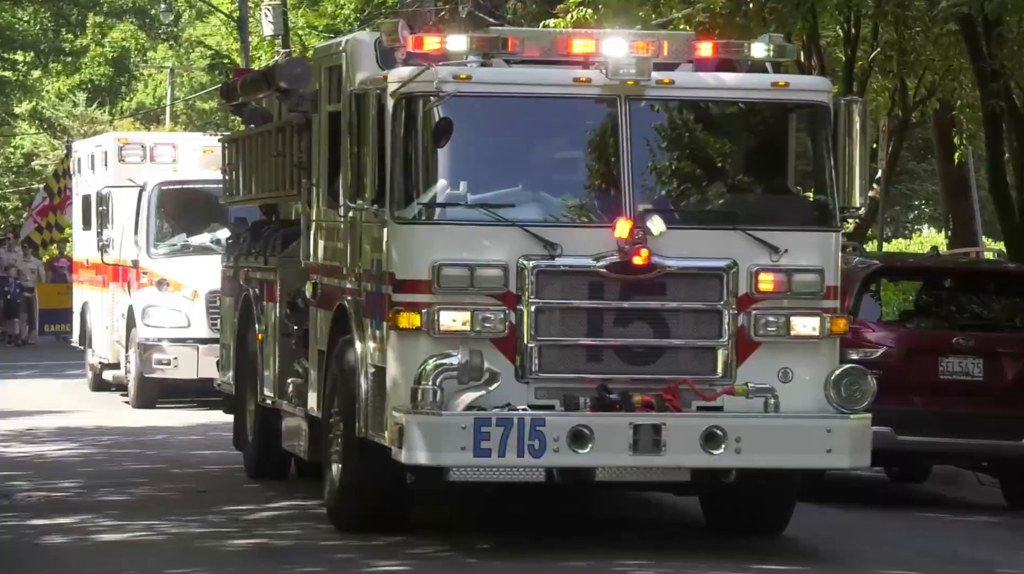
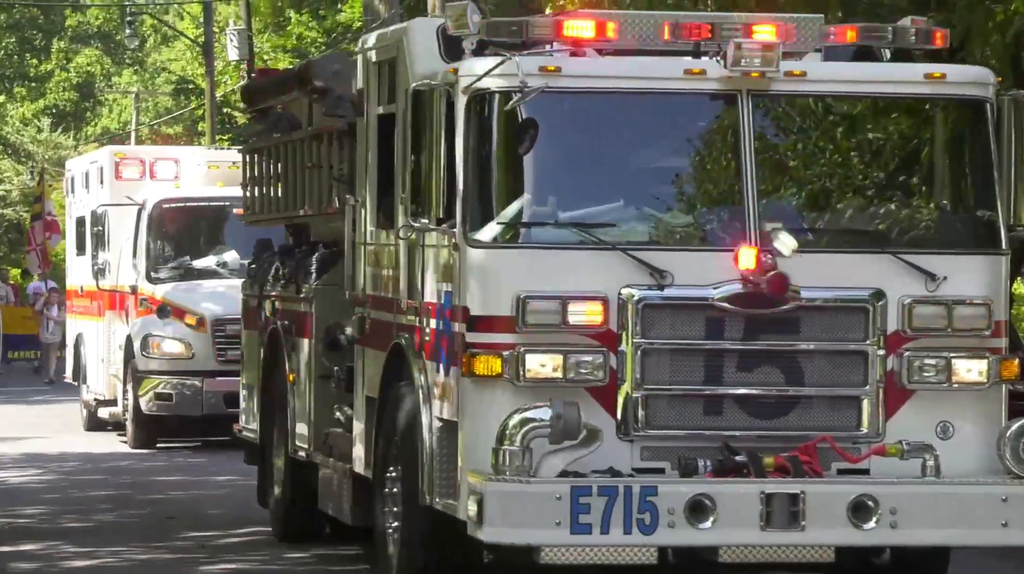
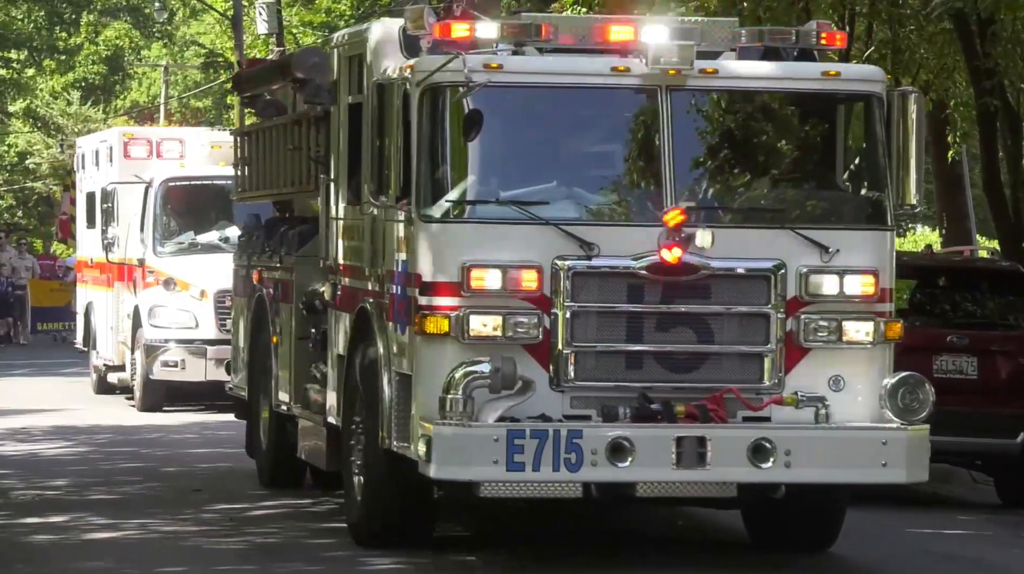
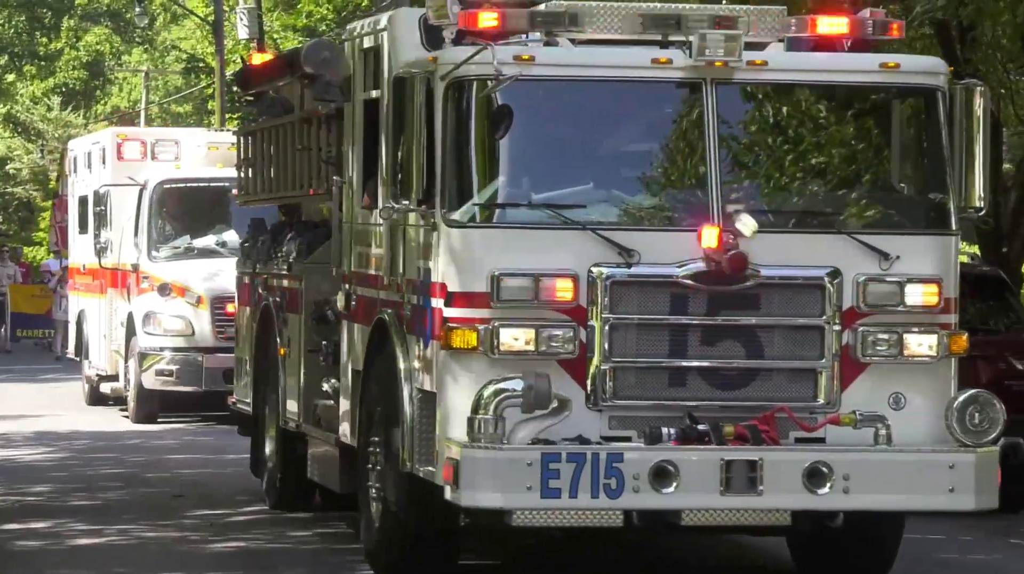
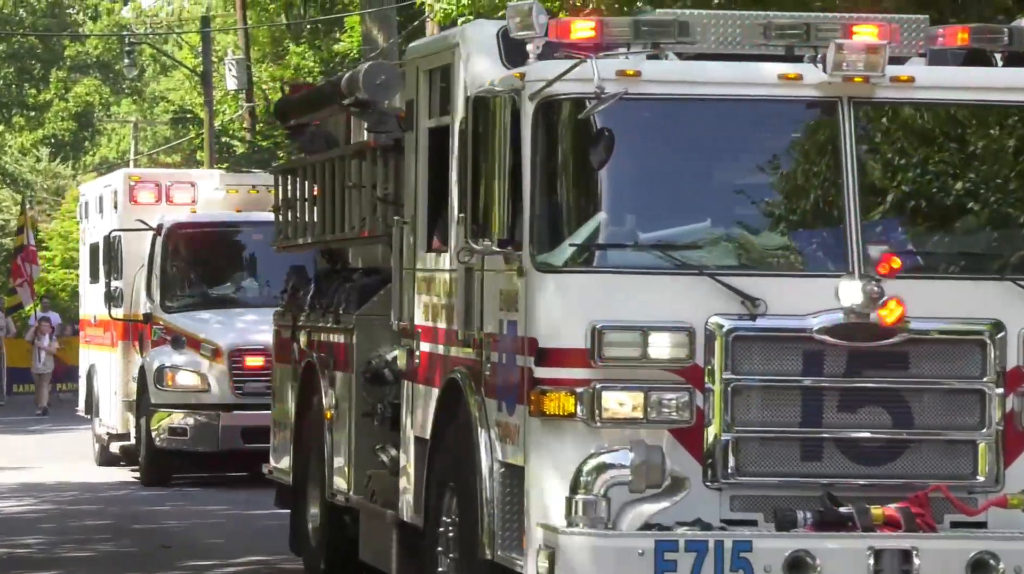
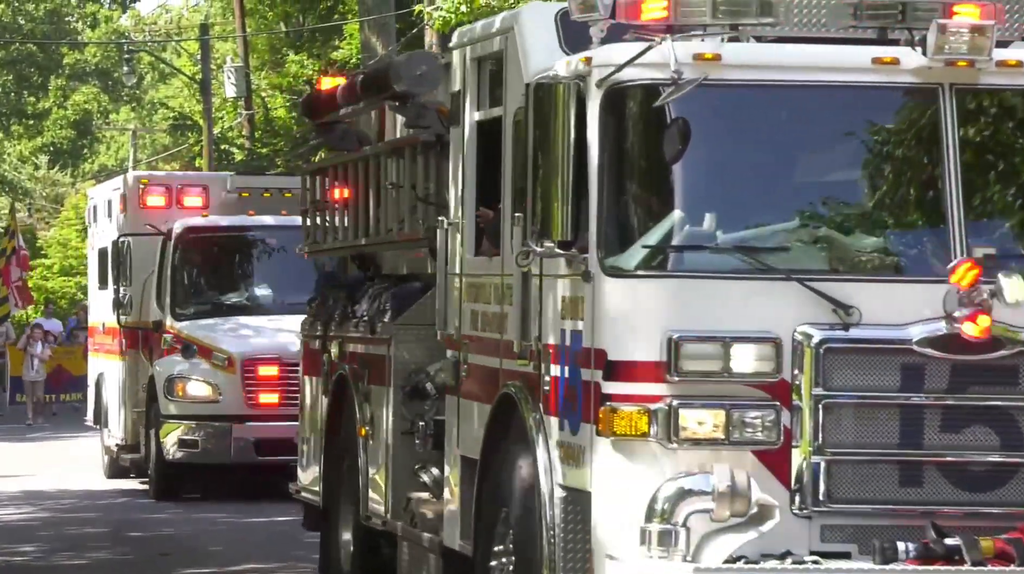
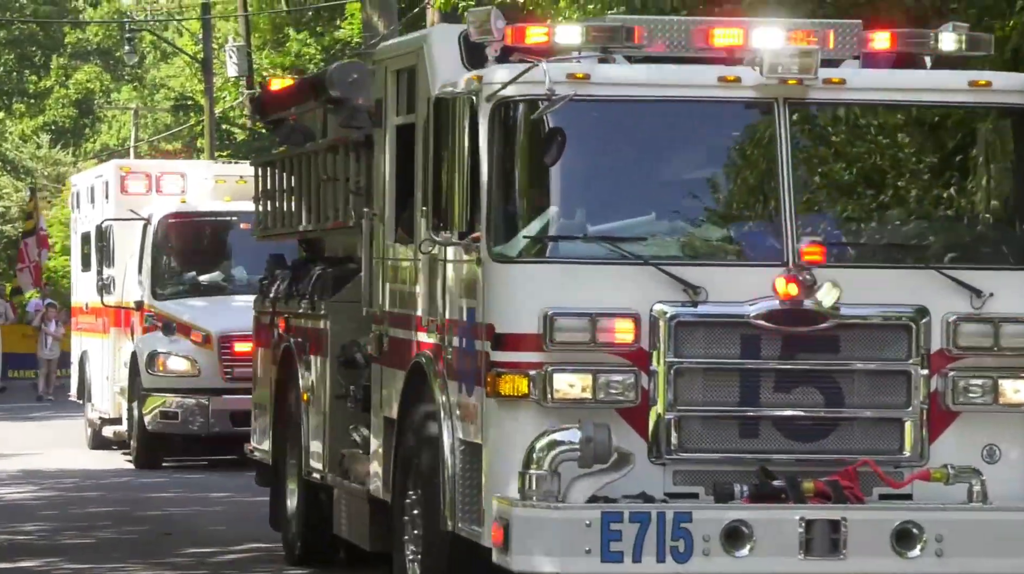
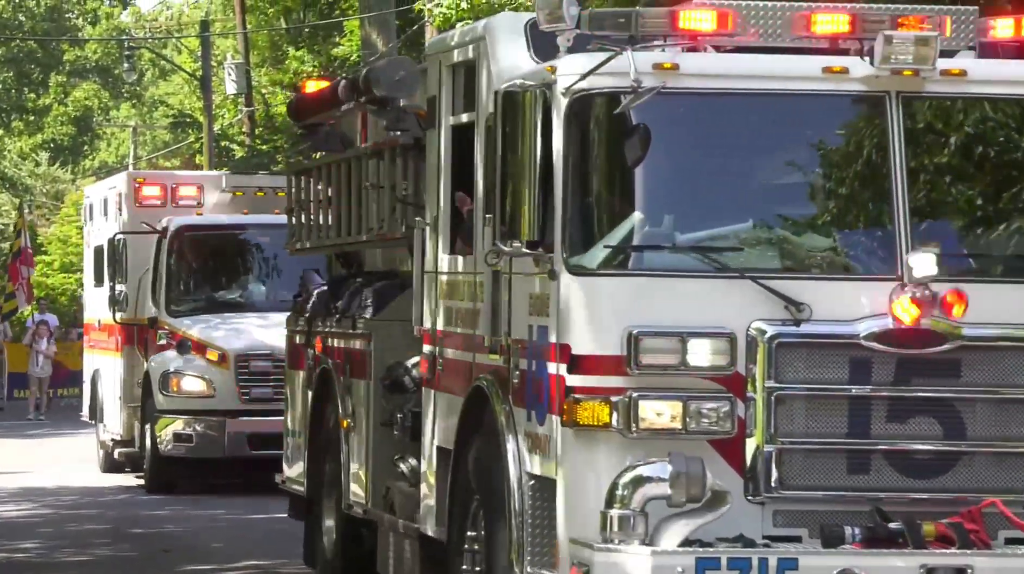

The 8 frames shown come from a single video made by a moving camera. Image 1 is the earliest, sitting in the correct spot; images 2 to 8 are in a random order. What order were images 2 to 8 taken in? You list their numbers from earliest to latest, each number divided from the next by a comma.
3, 4, 2, 7, 5, 8, 6
